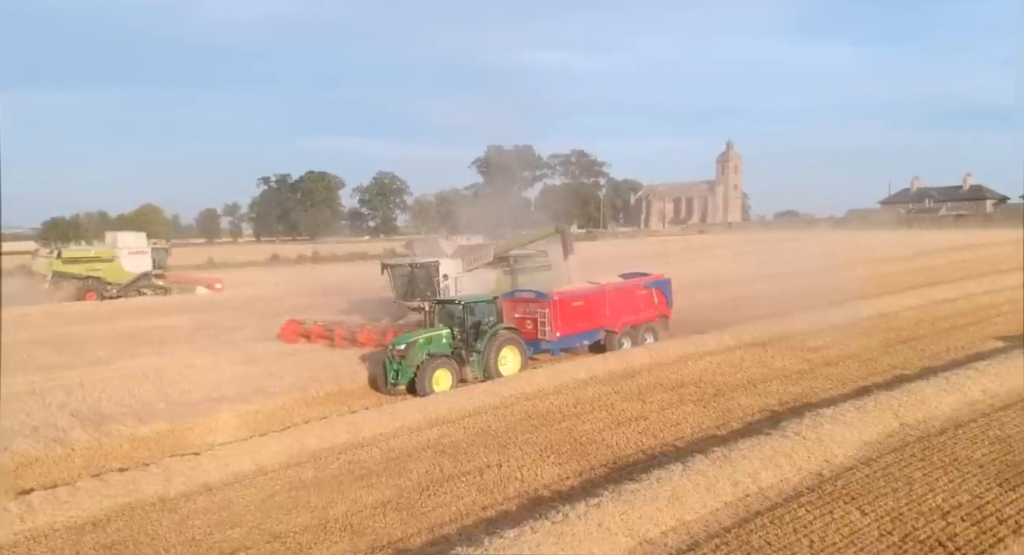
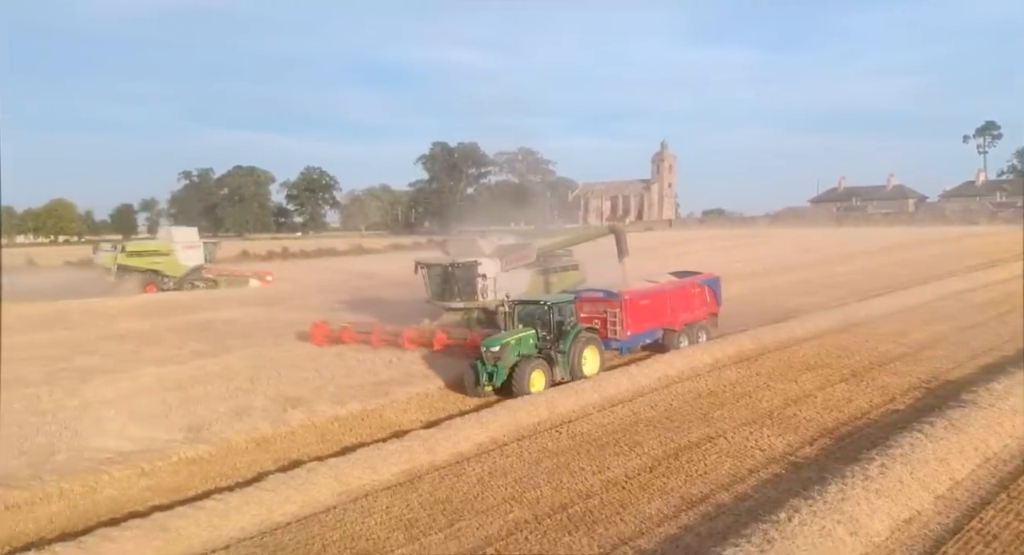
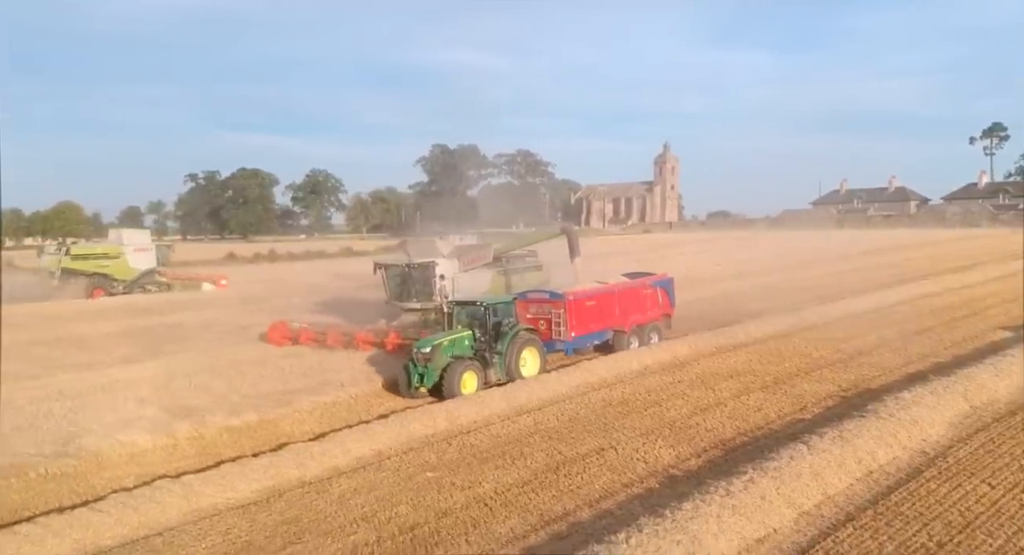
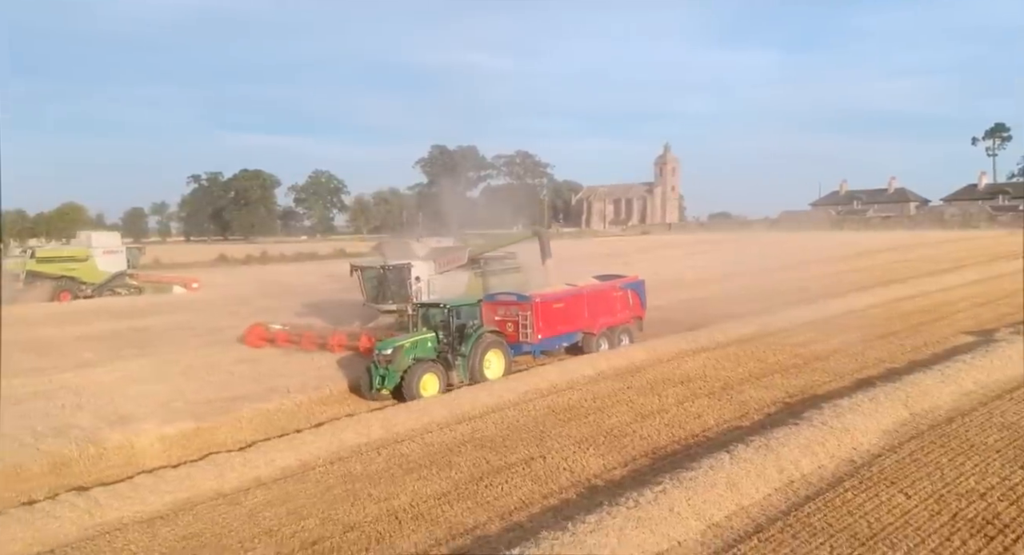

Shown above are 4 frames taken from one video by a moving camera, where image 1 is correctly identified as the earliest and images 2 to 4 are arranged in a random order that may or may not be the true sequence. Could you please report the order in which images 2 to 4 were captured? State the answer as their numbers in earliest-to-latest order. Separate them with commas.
4, 3, 2
